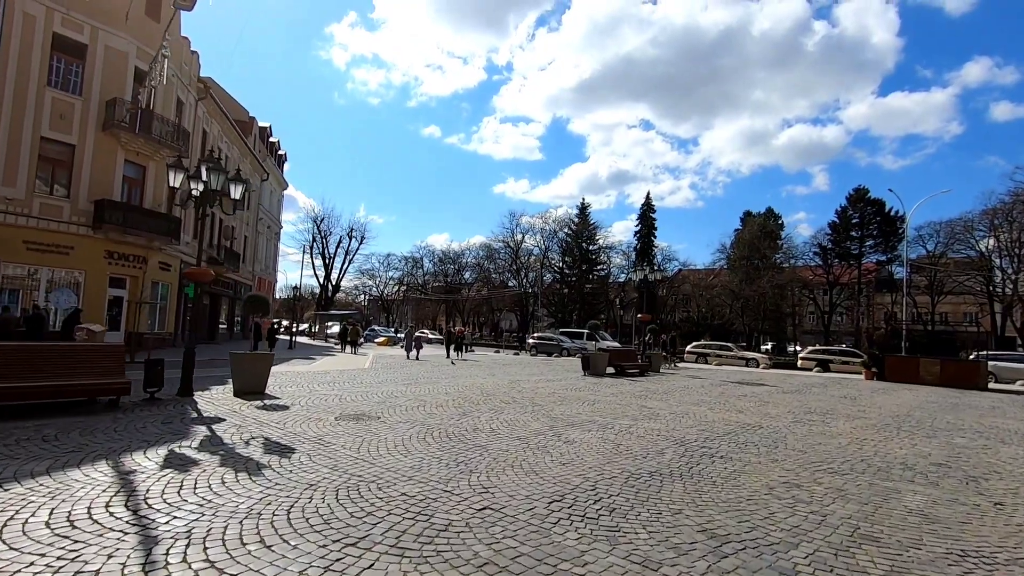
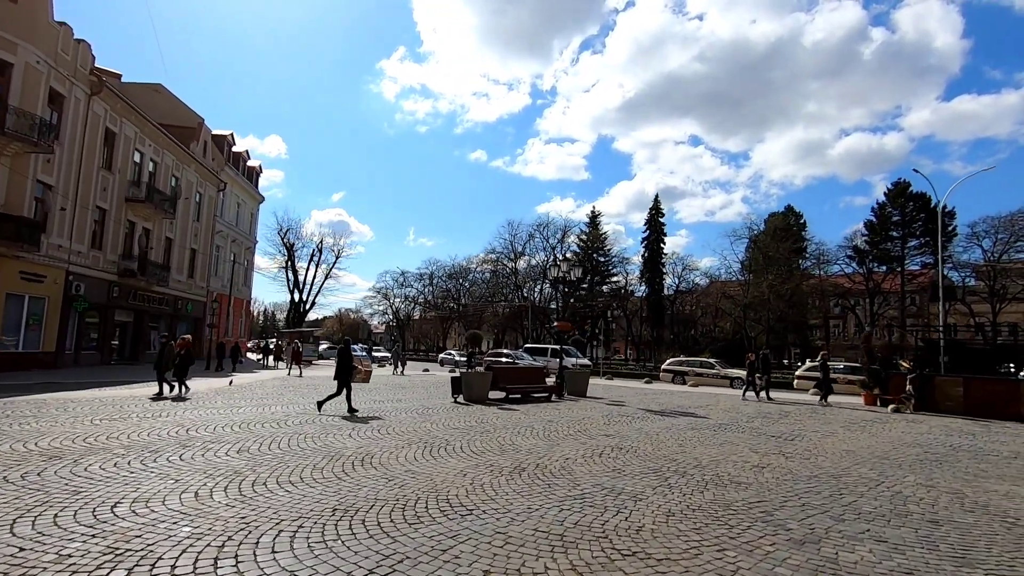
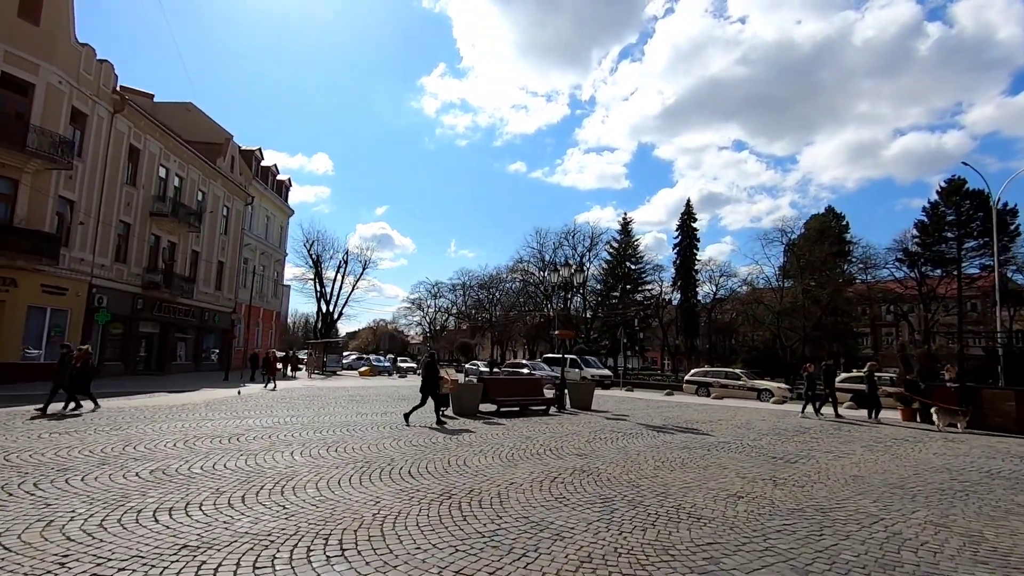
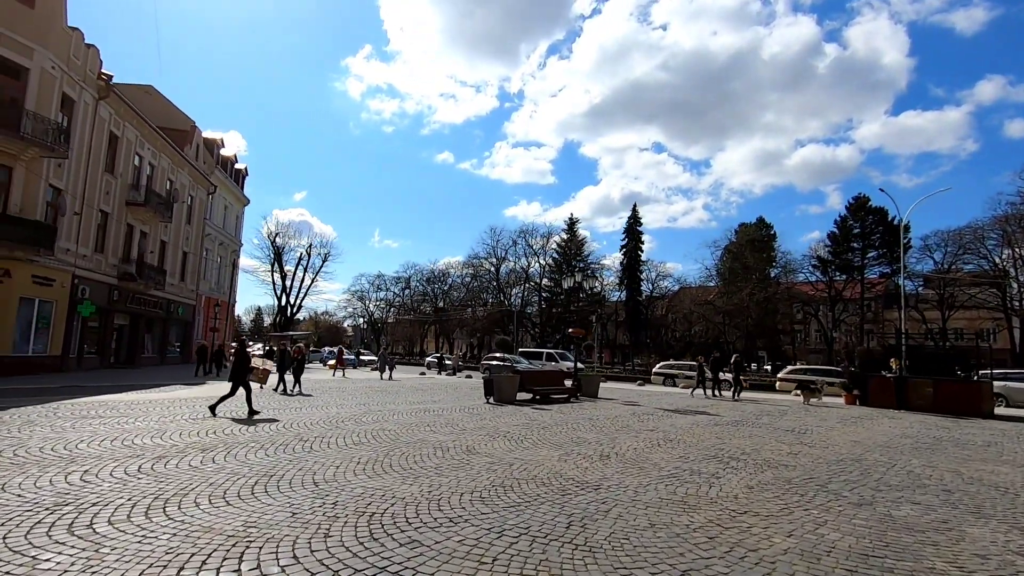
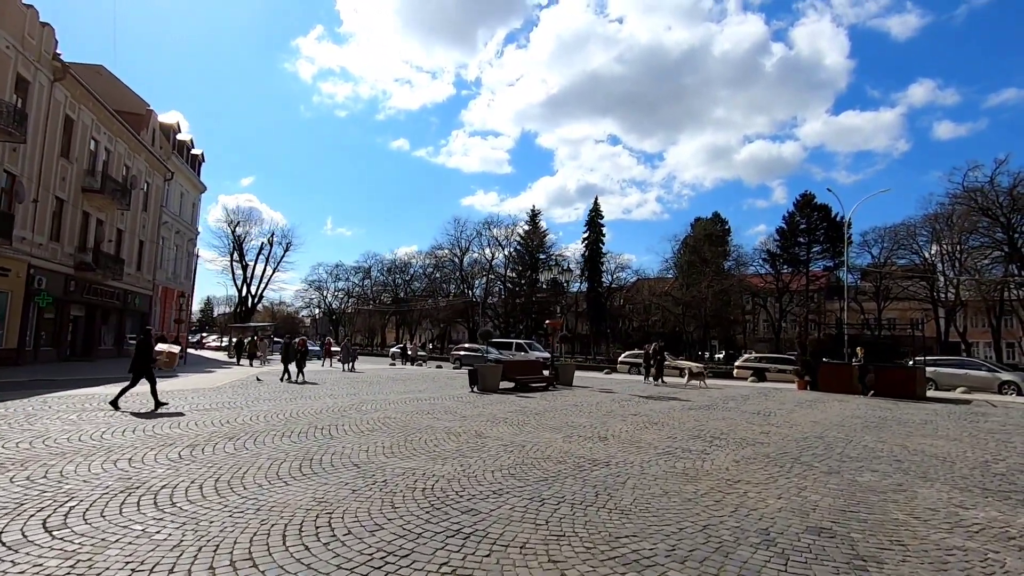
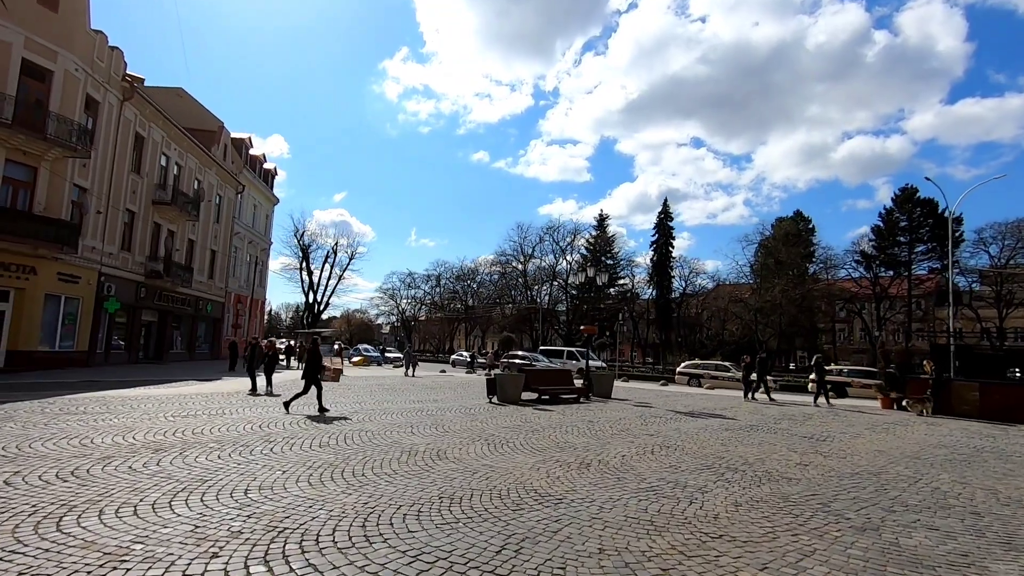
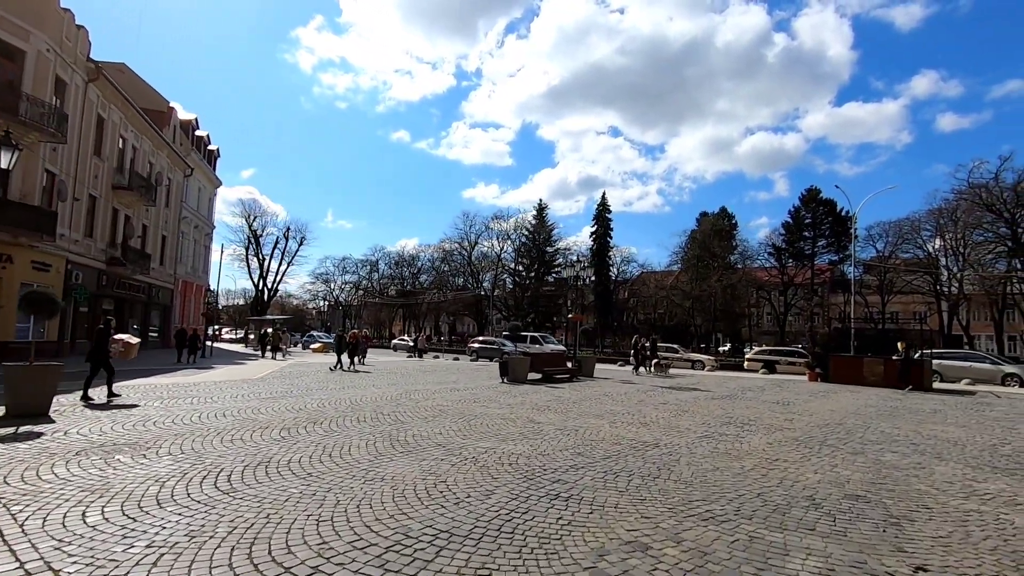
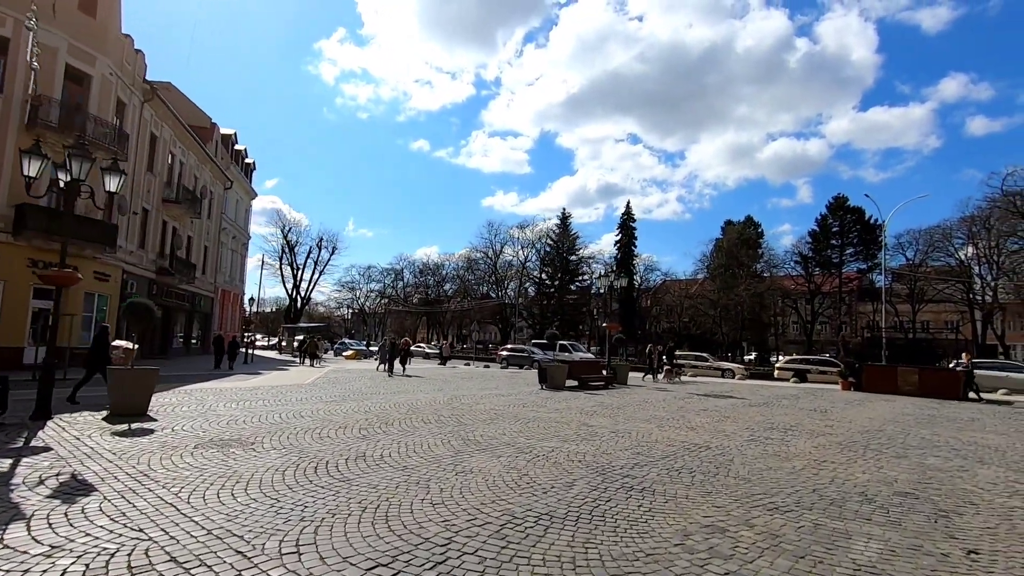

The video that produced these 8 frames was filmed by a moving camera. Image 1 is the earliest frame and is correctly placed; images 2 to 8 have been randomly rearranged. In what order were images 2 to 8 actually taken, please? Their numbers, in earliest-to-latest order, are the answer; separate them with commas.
8, 7, 5, 4, 6, 2, 3
